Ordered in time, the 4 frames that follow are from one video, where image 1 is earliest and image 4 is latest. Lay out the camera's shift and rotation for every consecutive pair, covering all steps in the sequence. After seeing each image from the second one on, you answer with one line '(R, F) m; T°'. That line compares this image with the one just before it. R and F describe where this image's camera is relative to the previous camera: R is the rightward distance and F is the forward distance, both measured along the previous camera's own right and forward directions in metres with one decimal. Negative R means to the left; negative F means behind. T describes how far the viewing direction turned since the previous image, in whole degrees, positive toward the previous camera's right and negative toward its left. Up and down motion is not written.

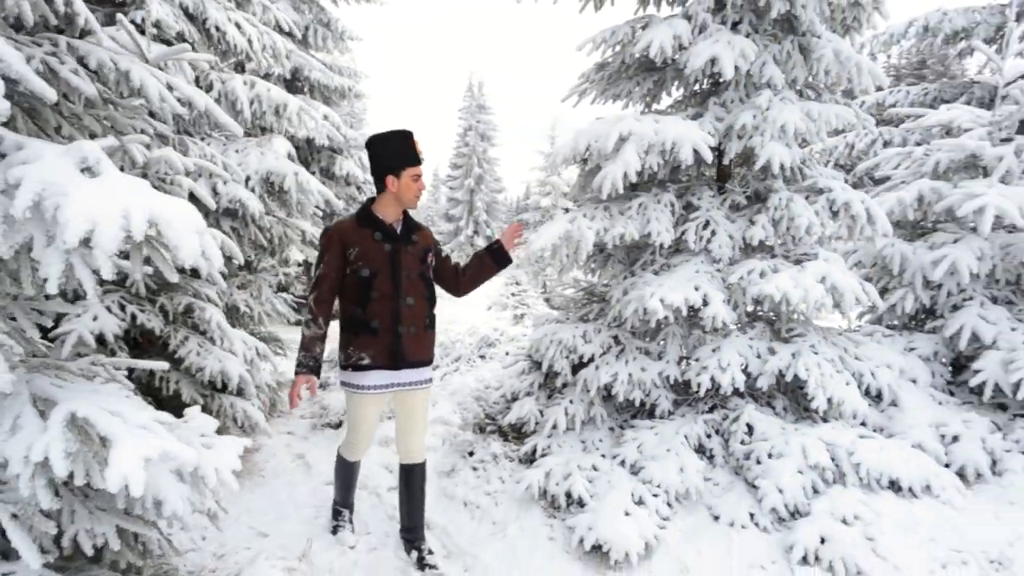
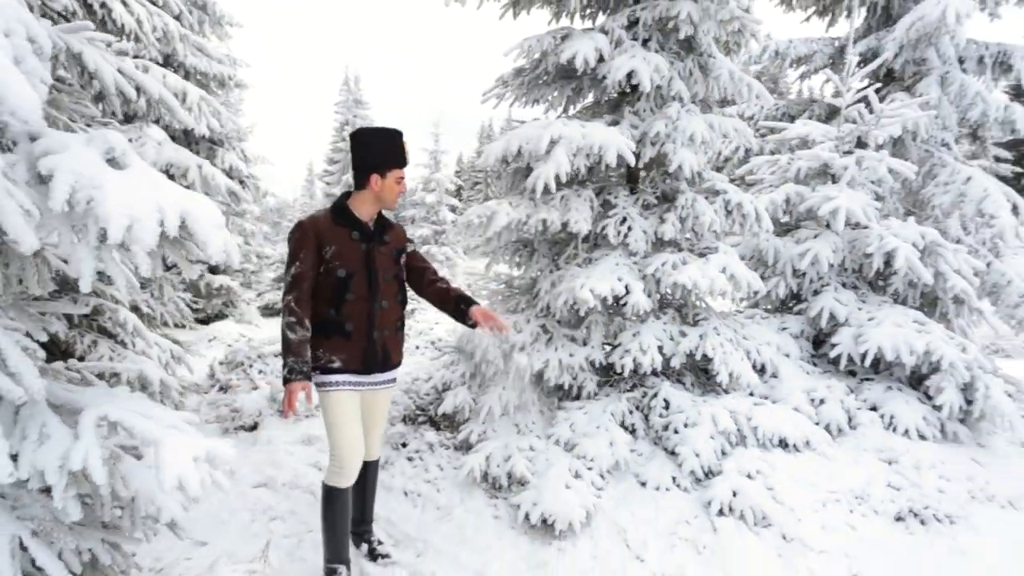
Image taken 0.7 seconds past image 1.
(-0.5, -0.1) m; +12°
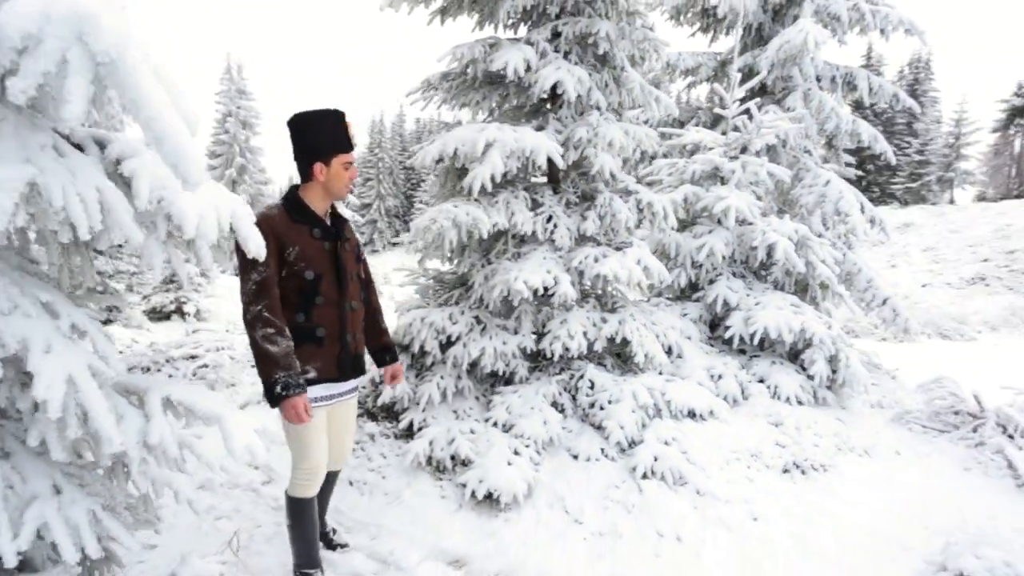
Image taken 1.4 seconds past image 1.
(-0.4, -0.3) m; +10°
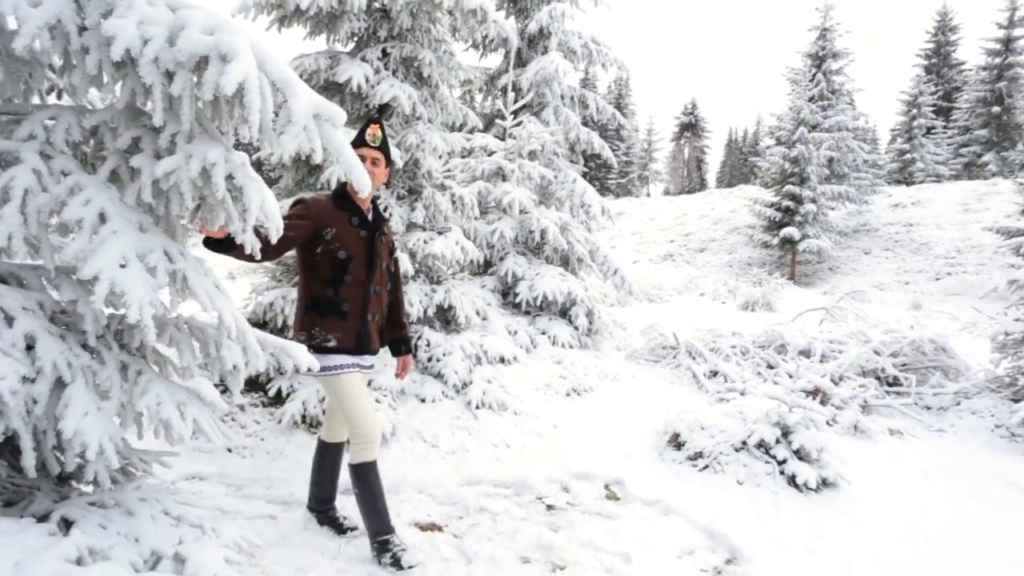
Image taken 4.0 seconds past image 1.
(-1.1, -1.1) m; +24°
